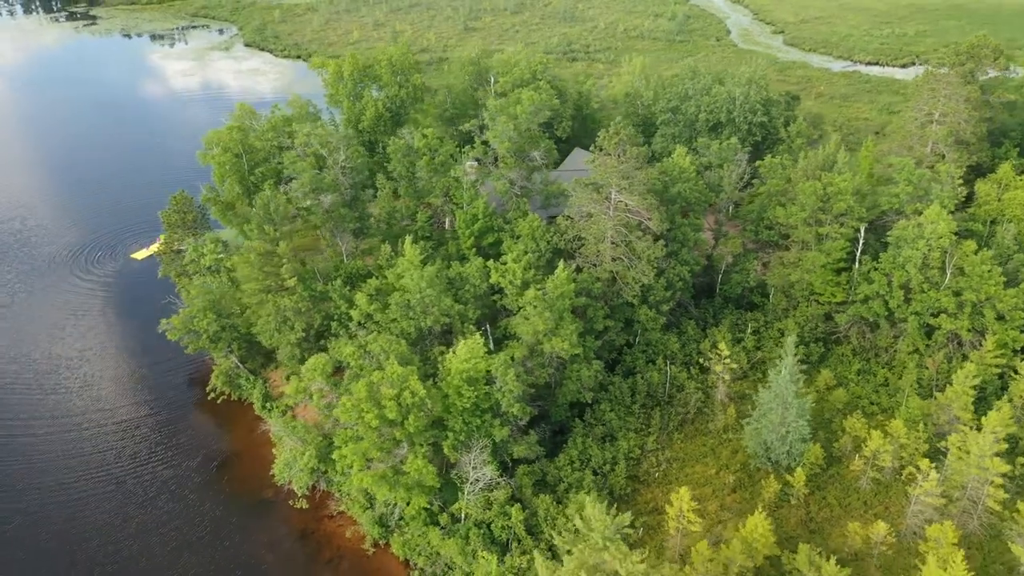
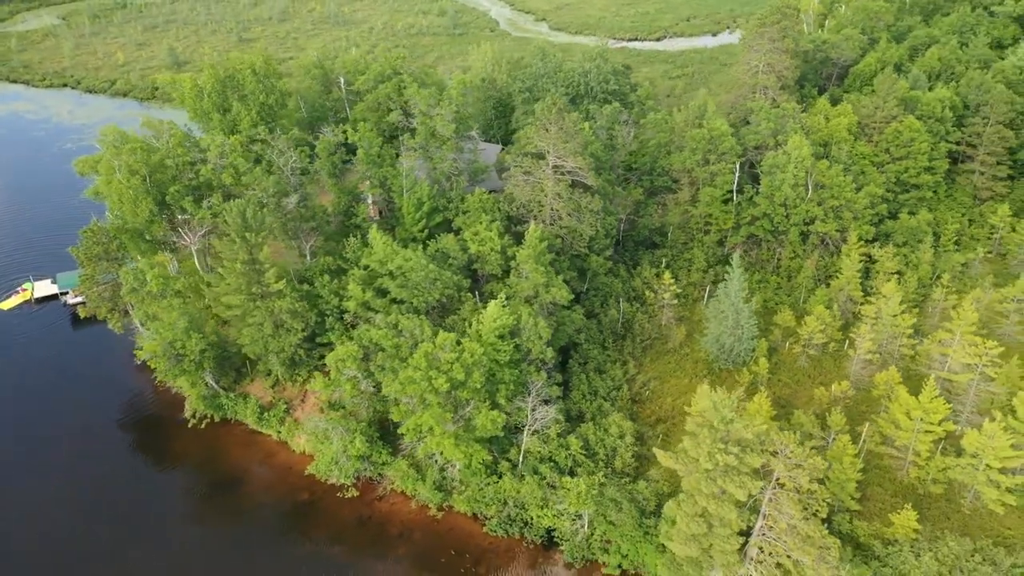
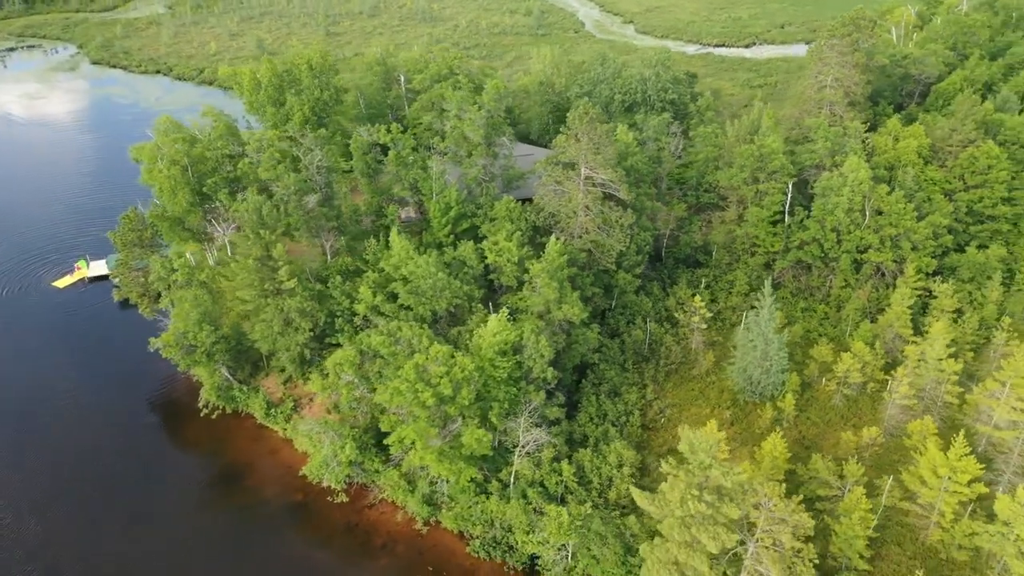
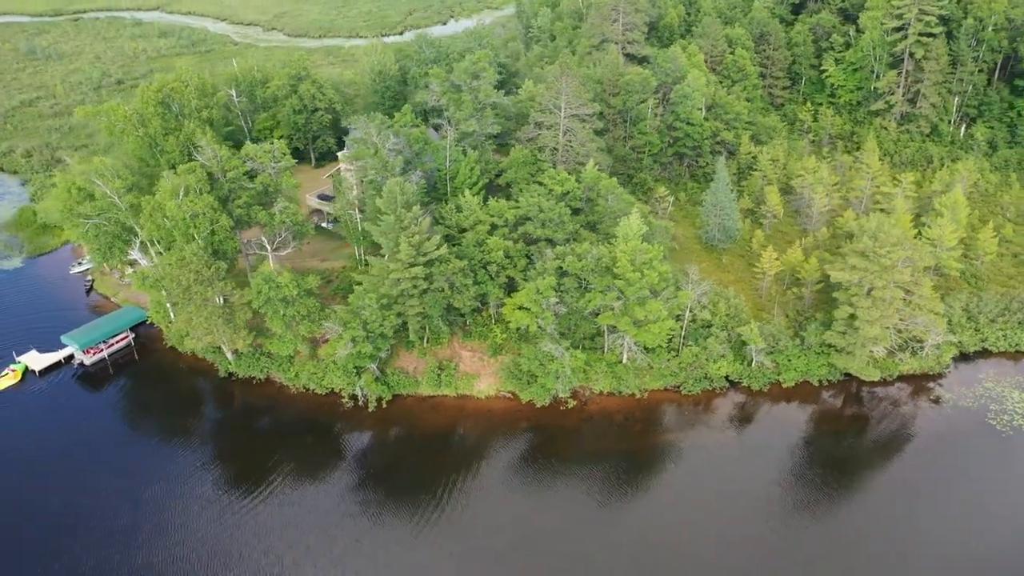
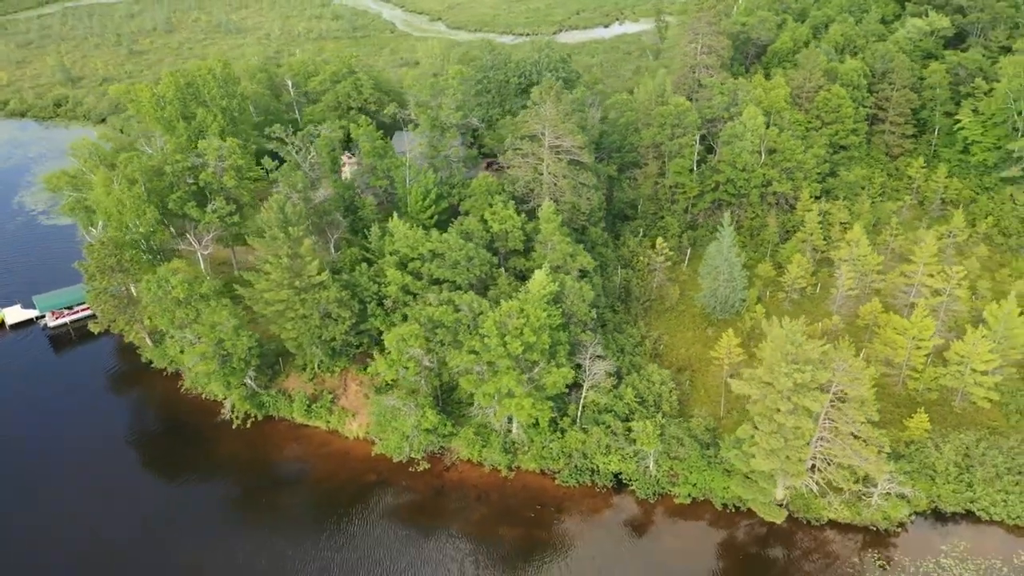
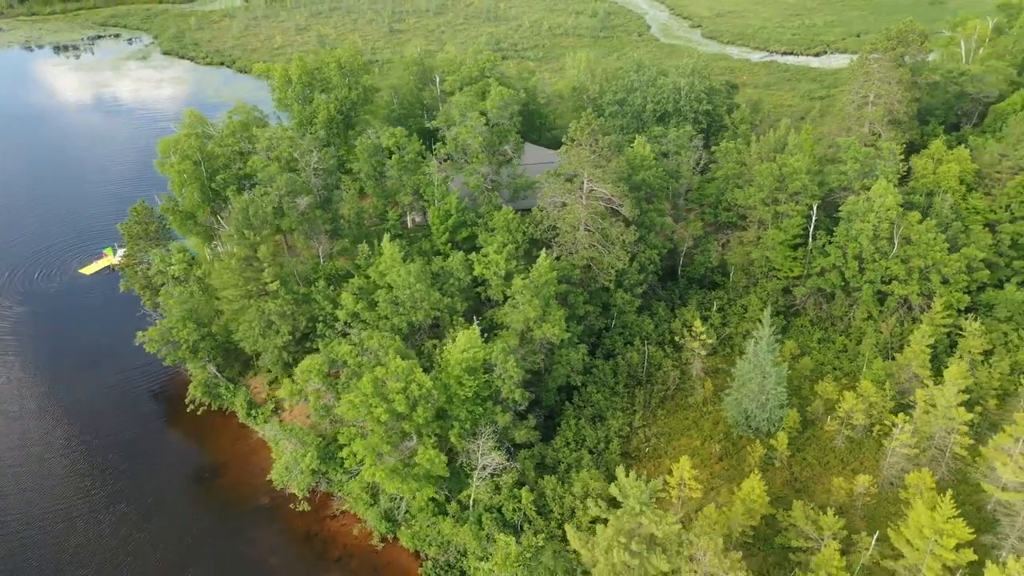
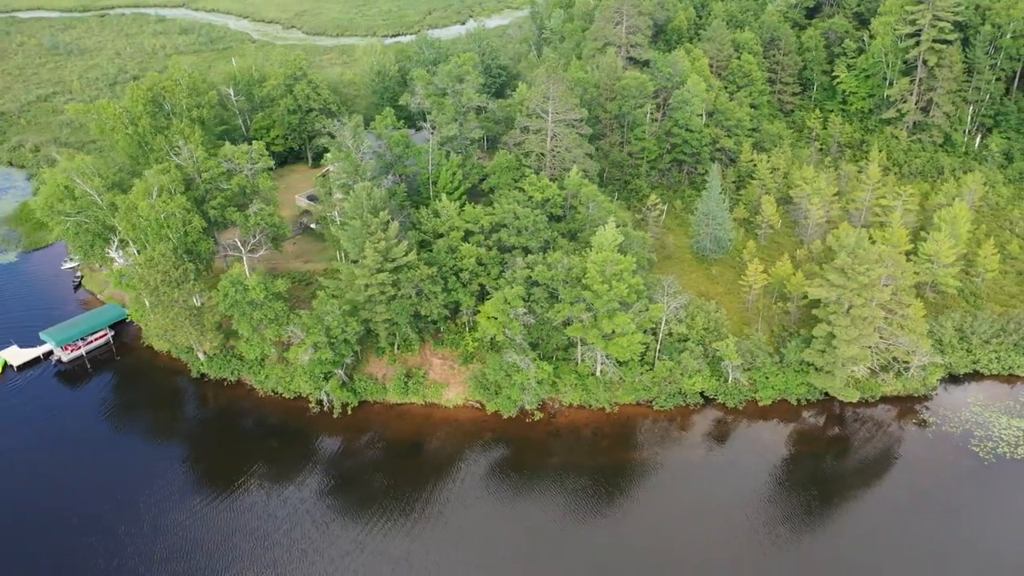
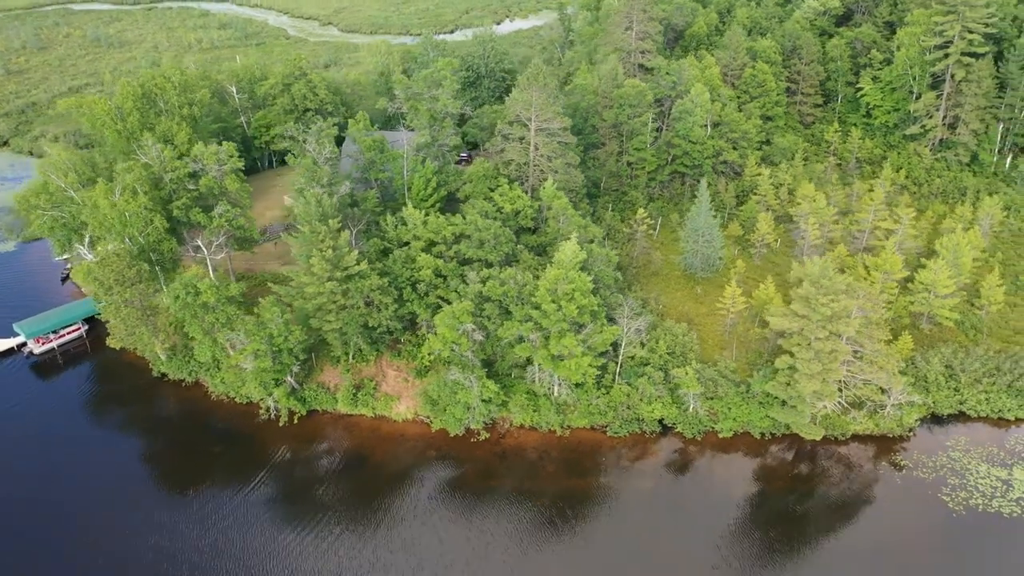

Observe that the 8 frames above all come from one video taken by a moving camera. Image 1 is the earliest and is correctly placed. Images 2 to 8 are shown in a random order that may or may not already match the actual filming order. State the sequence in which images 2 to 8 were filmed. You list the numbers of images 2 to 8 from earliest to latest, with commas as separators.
6, 3, 2, 5, 8, 7, 4
